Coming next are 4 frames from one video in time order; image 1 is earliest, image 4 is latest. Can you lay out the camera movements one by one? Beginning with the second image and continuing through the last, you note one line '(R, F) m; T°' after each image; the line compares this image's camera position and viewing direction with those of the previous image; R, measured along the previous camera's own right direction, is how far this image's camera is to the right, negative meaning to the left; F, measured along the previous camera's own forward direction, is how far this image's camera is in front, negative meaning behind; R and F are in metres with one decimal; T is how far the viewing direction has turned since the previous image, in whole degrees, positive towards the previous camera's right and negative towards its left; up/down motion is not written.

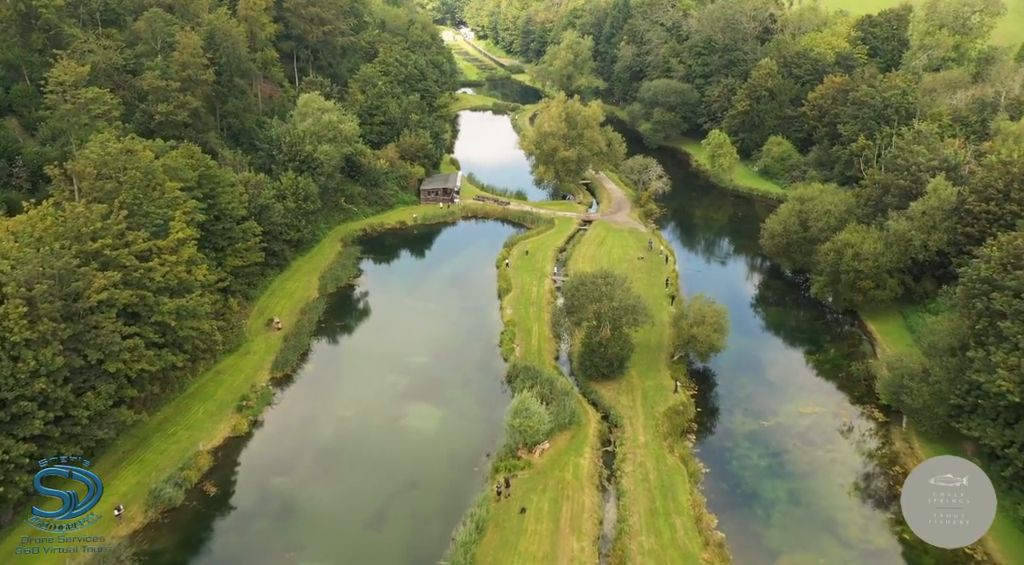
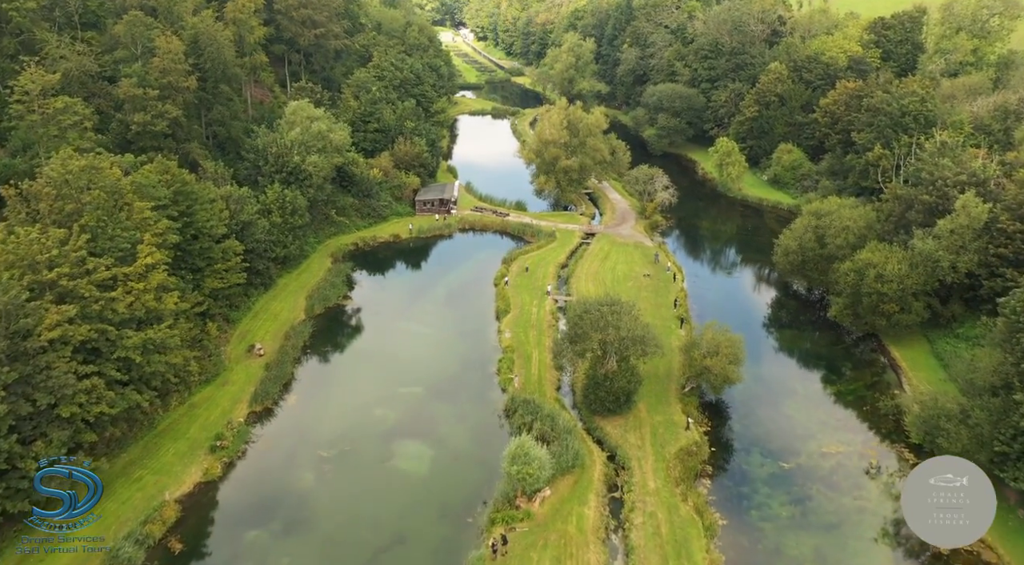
(+0.2, +3.9) m; 0°
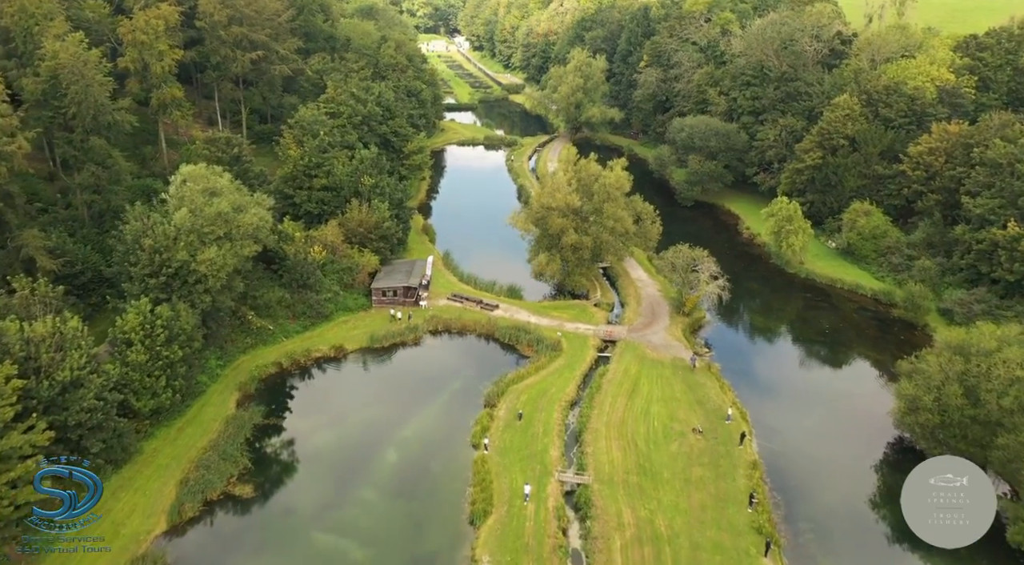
(+1.1, +22.6) m; 0°
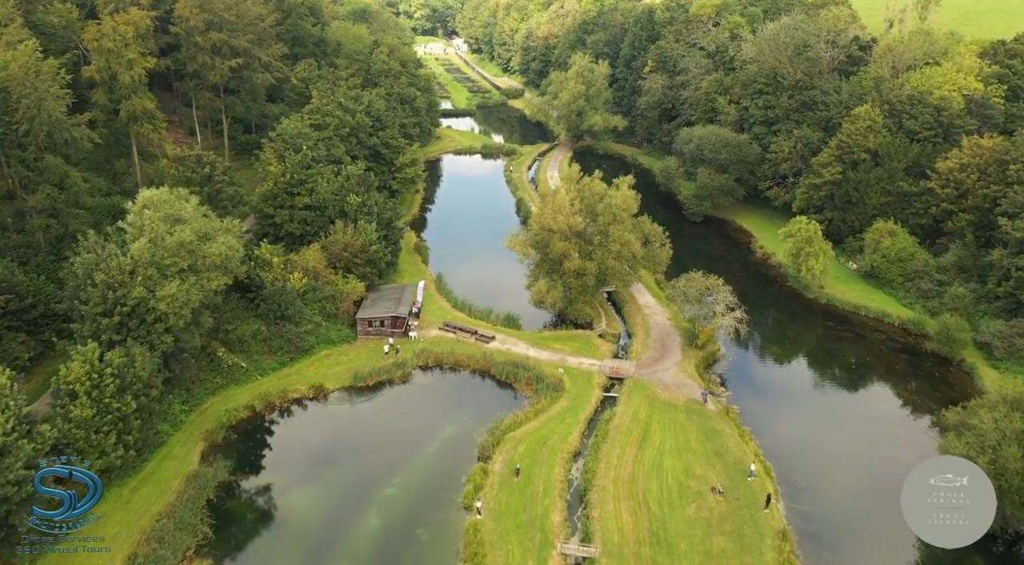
(+0.2, +5.2) m; 0°
